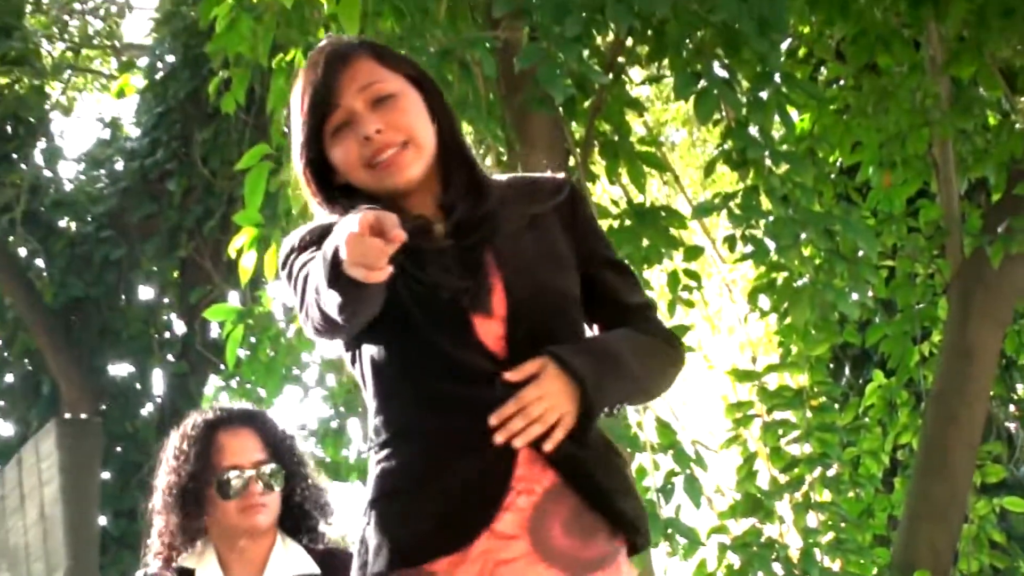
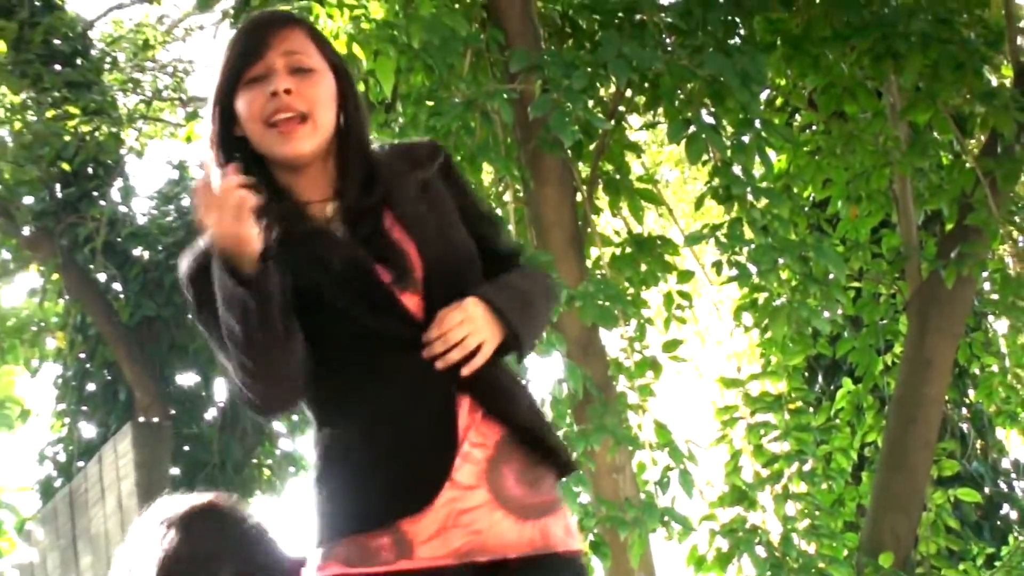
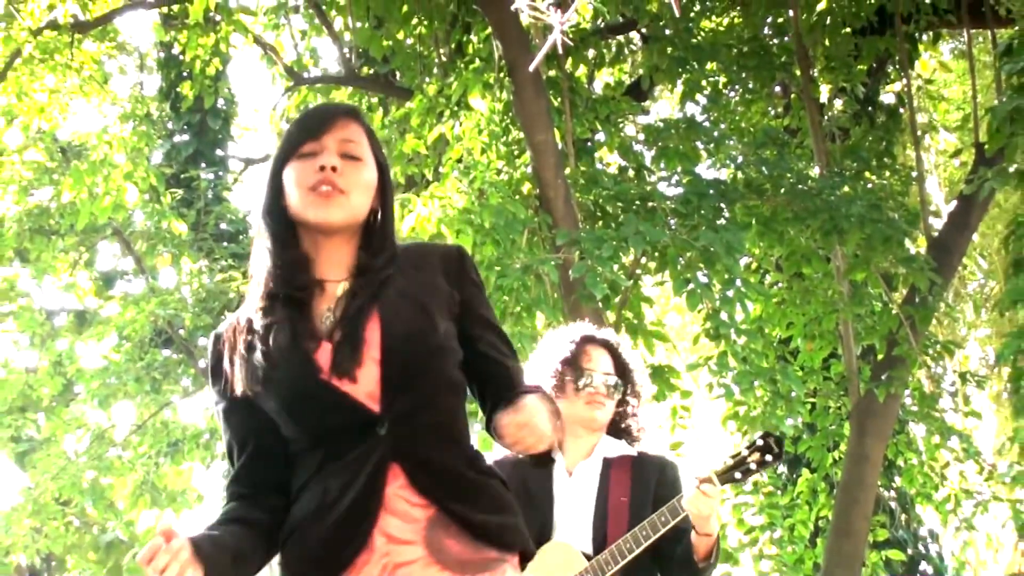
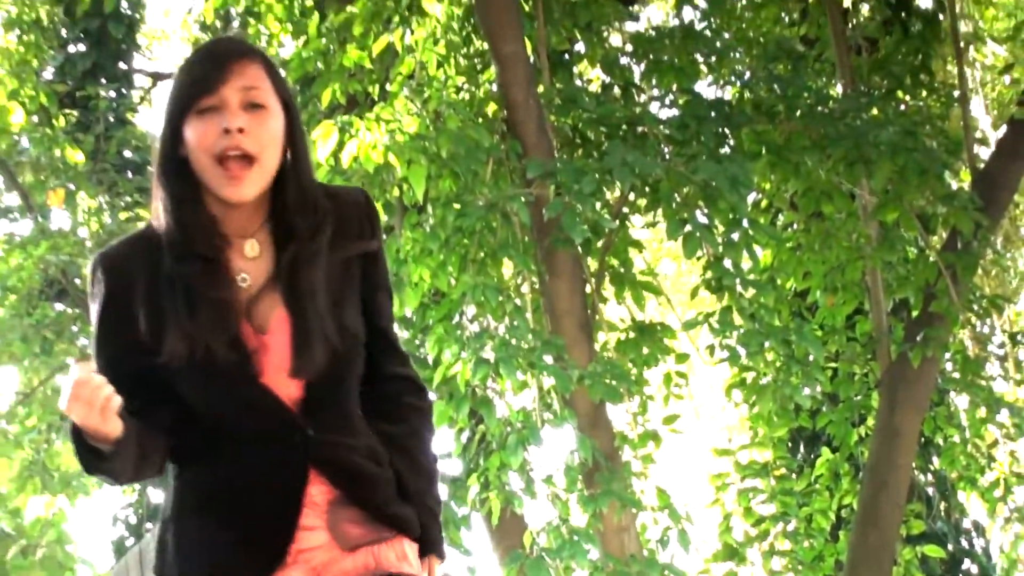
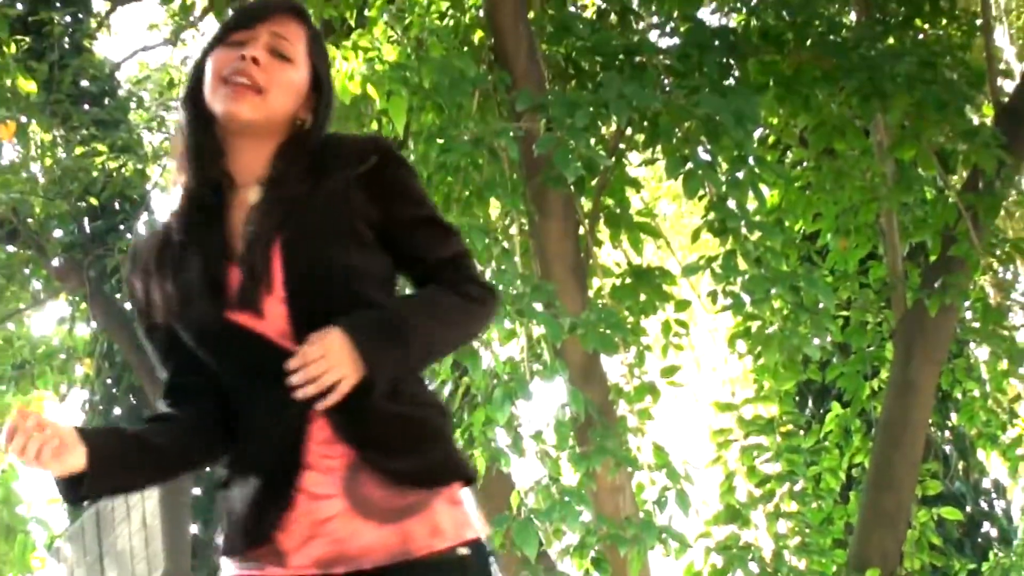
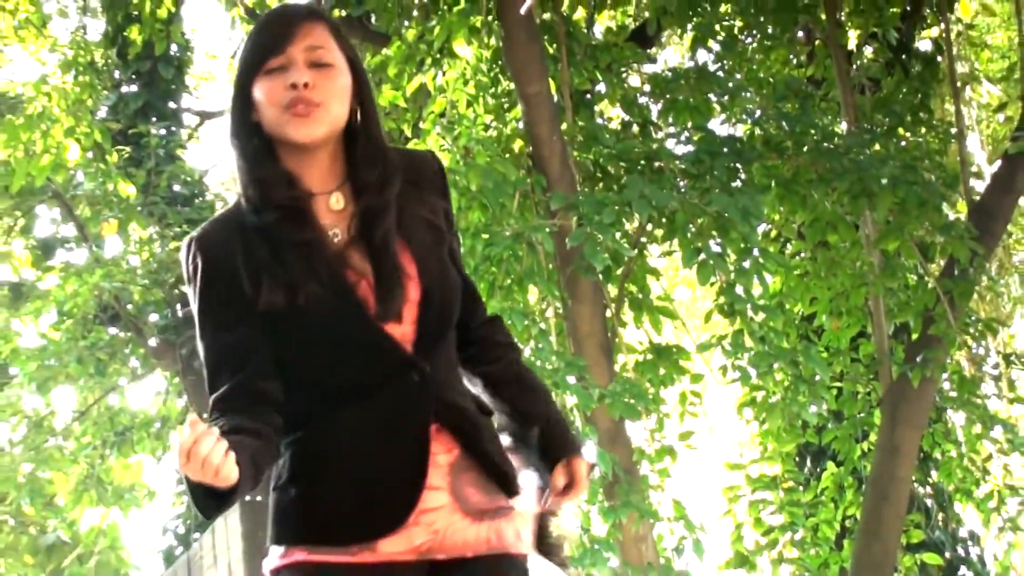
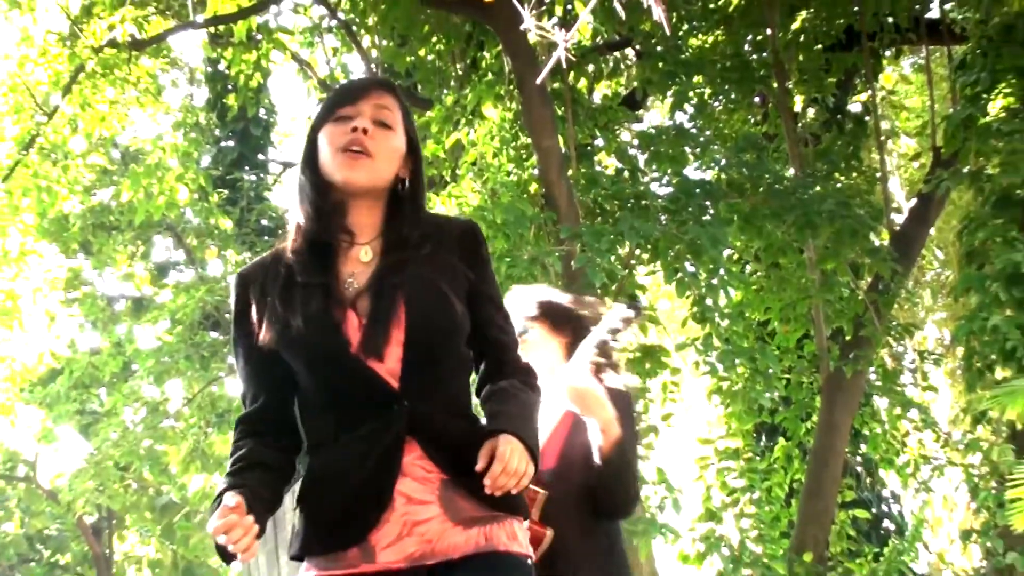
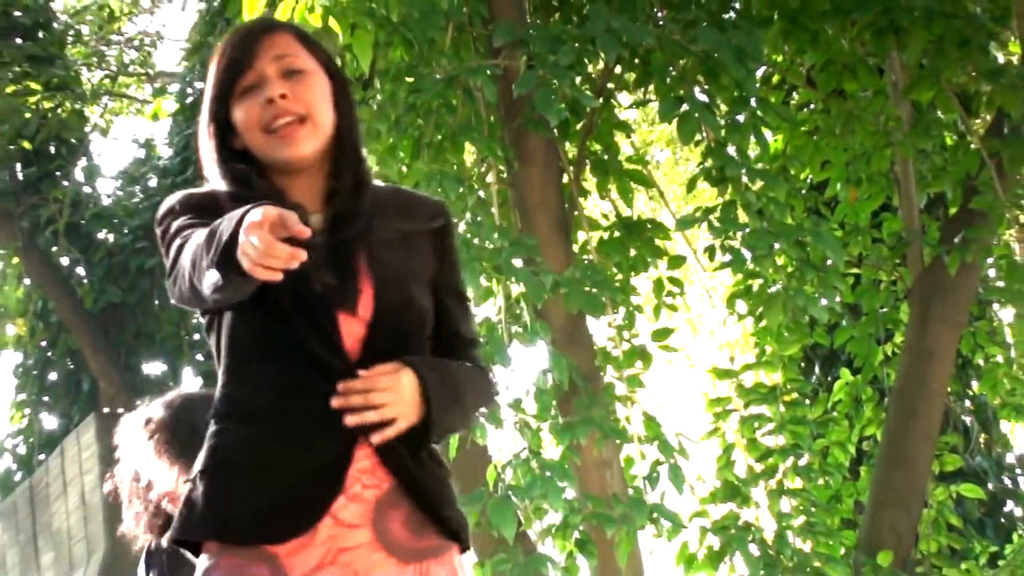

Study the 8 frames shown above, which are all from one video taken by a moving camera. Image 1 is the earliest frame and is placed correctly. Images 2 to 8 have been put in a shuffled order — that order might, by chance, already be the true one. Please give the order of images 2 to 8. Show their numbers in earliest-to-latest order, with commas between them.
8, 2, 5, 4, 6, 3, 7
